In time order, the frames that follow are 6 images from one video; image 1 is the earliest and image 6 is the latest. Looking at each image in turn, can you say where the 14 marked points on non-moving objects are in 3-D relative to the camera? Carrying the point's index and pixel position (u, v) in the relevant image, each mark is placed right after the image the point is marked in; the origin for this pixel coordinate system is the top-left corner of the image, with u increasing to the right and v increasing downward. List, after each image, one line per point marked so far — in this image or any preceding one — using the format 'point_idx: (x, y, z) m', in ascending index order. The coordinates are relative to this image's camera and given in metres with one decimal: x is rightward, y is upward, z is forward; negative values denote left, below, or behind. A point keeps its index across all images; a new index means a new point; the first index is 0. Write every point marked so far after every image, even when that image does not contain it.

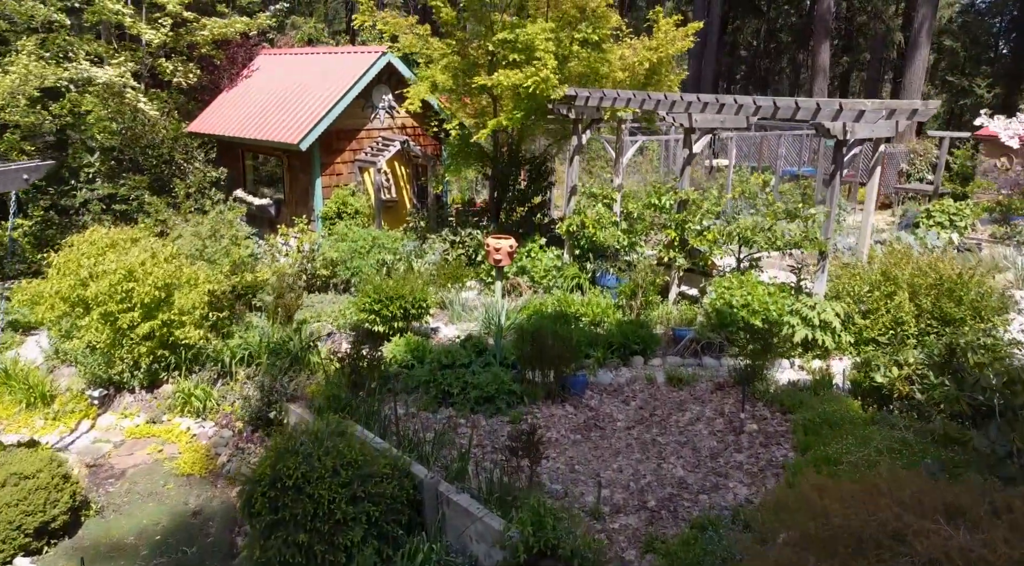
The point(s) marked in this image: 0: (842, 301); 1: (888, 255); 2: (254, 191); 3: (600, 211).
0: (+3.5, -0.2, +8.1) m
1: (+4.1, +0.3, +8.3) m
2: (-4.4, +1.6, +13.2) m
3: (+1.2, +1.0, +10.2) m
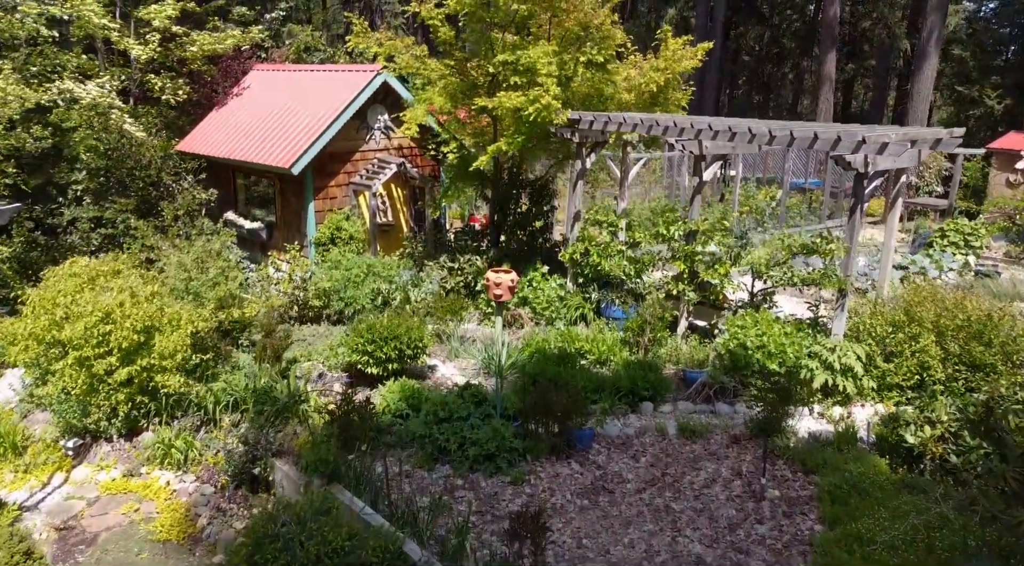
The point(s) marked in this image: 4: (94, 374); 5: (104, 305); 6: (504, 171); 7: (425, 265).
0: (+3.5, -0.6, +7.6) m
1: (+4.1, -0.1, +7.8) m
2: (-4.4, +1.2, +12.7) m
3: (+1.2, +0.6, +9.8) m
4: (-3.8, -0.8, +7.1) m
5: (-3.8, -0.2, +7.1) m
6: (-0.1, +1.6, +11.1) m
7: (-1.2, +0.3, +10.8) m
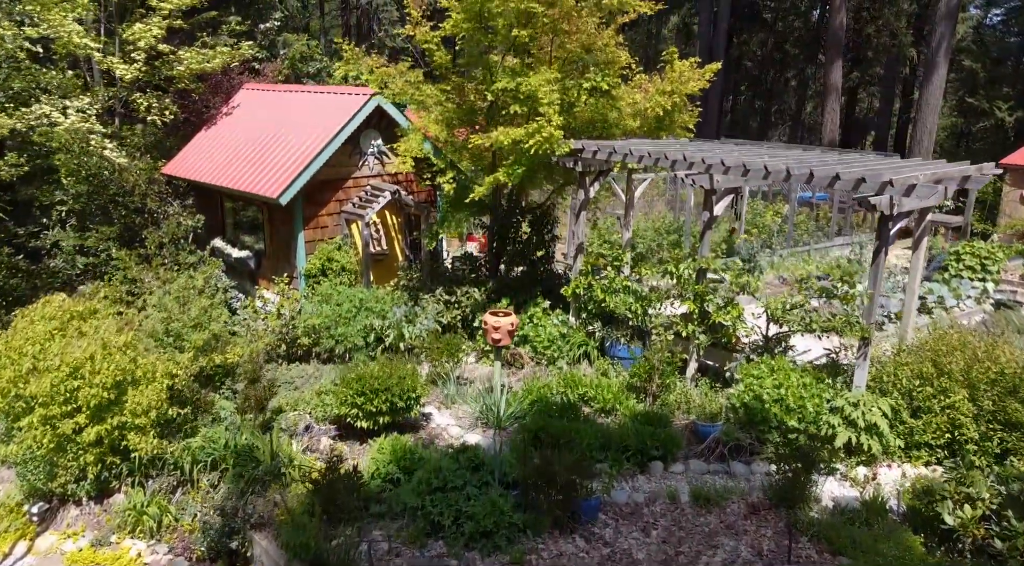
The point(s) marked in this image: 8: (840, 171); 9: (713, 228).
0: (+3.5, -1.0, +7.1) m
1: (+4.1, -0.5, +7.3) m
2: (-4.4, +0.7, +12.2) m
3: (+1.2, +0.1, +9.3) m
4: (-3.9, -1.3, +6.6) m
5: (-3.8, -0.7, +6.6) m
6: (-0.1, +1.1, +10.6) m
7: (-1.2, -0.2, +10.3) m
8: (+3.0, +1.0, +7.0) m
9: (+2.2, +0.6, +8.4) m
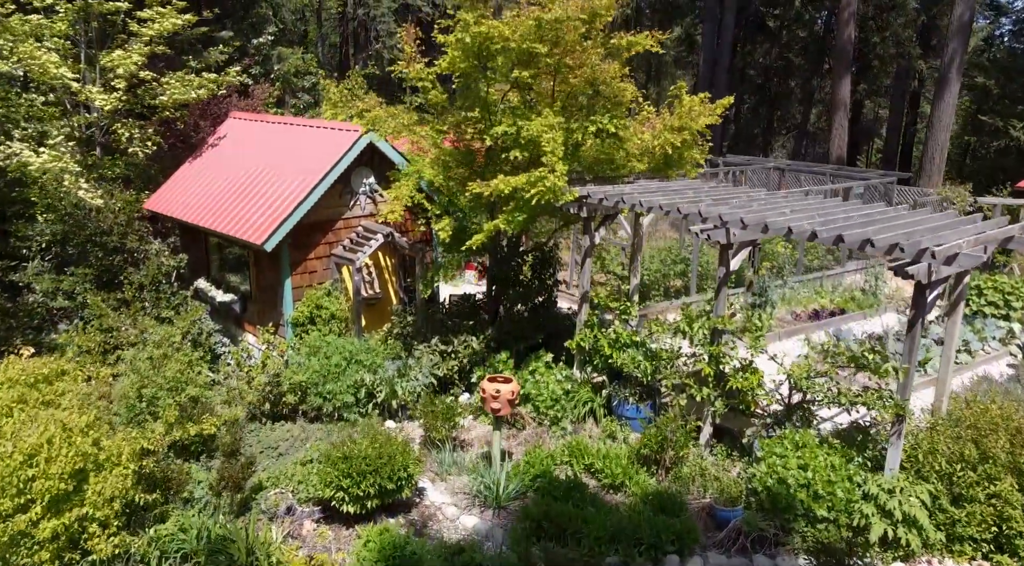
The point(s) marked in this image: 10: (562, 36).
0: (+3.5, -1.6, +6.5) m
1: (+4.1, -1.1, +6.7) m
2: (-4.4, +0.1, +11.6) m
3: (+1.2, -0.5, +8.6) m
4: (-3.8, -1.9, +6.0) m
5: (-3.8, -1.3, +6.0) m
6: (-0.1, +0.5, +9.9) m
7: (-1.2, -0.8, +9.7) m
8: (+3.0, +0.4, +6.3) m
9: (+2.2, 0.0, +7.8) m
10: (+0.5, +2.5, +7.9) m
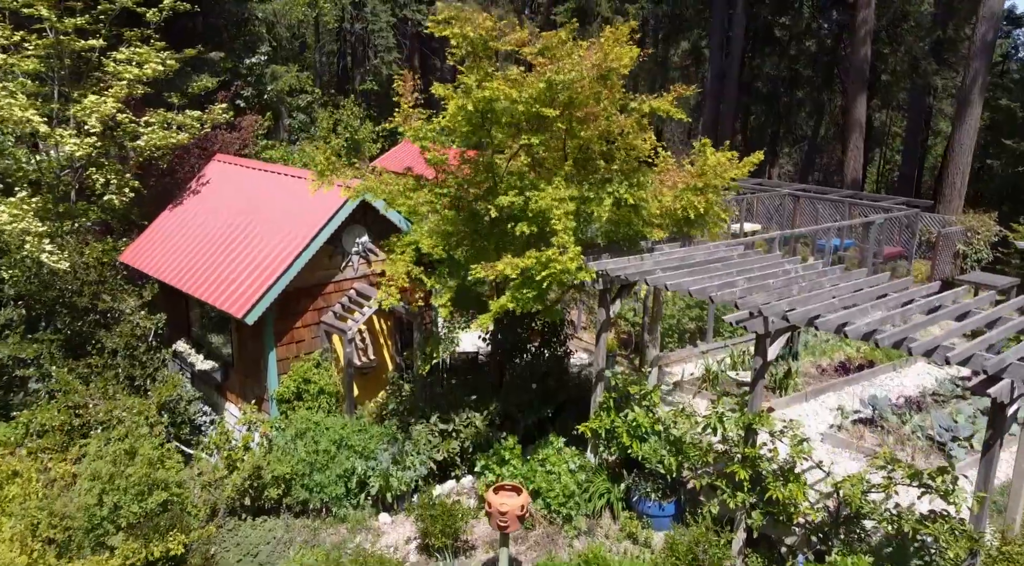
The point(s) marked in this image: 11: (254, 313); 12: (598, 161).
0: (+3.5, -2.5, +5.6) m
1: (+4.1, -2.0, +5.8) m
2: (-4.3, -0.7, +10.7) m
3: (+1.3, -1.3, +7.7) m
4: (-3.8, -2.7, +5.1) m
5: (-3.7, -2.1, +5.1) m
6: (0.0, -0.3, +9.0) m
7: (-1.1, -1.6, +8.8) m
8: (+3.0, -0.4, +5.4) m
9: (+2.3, -0.8, +6.9) m
10: (+0.6, +1.7, +7.0) m
11: (-2.8, -0.3, +8.3) m
12: (+0.8, +1.2, +7.6) m
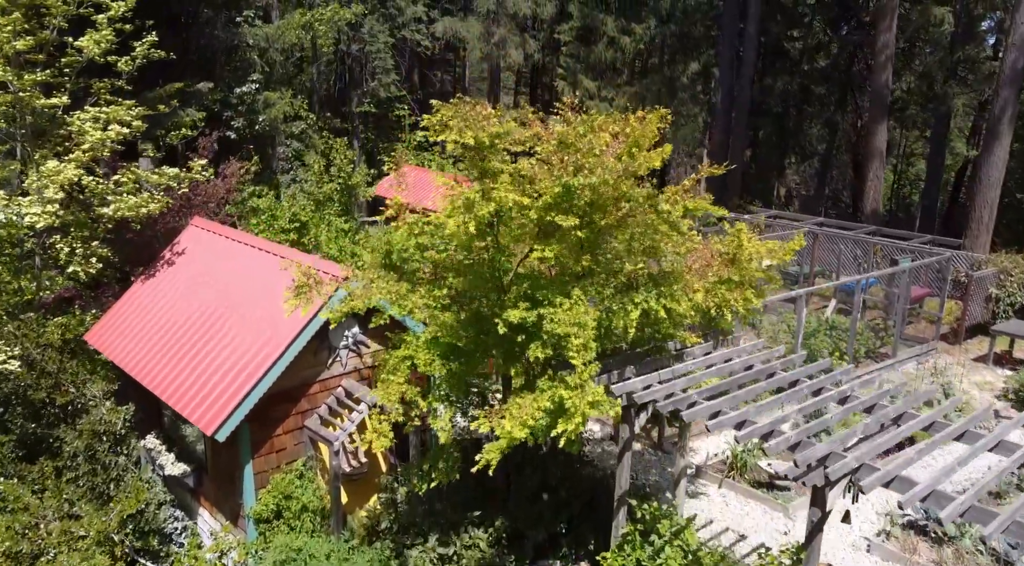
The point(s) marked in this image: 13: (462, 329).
0: (+3.6, -3.5, +4.5) m
1: (+4.2, -3.0, +4.7) m
2: (-4.2, -1.8, +9.6) m
3: (+1.3, -2.4, +6.7) m
4: (-3.7, -3.8, +4.0) m
5: (-3.6, -3.1, +4.0) m
6: (+0.1, -1.3, +8.0) m
7: (-1.0, -2.7, +7.7) m
8: (+3.1, -1.4, +4.4) m
9: (+2.4, -1.9, +5.8) m
10: (+0.7, +0.7, +6.0) m
11: (-2.7, -1.3, +7.2) m
12: (+0.9, +0.2, +6.5) m
13: (-0.4, -0.4, +6.7) m
